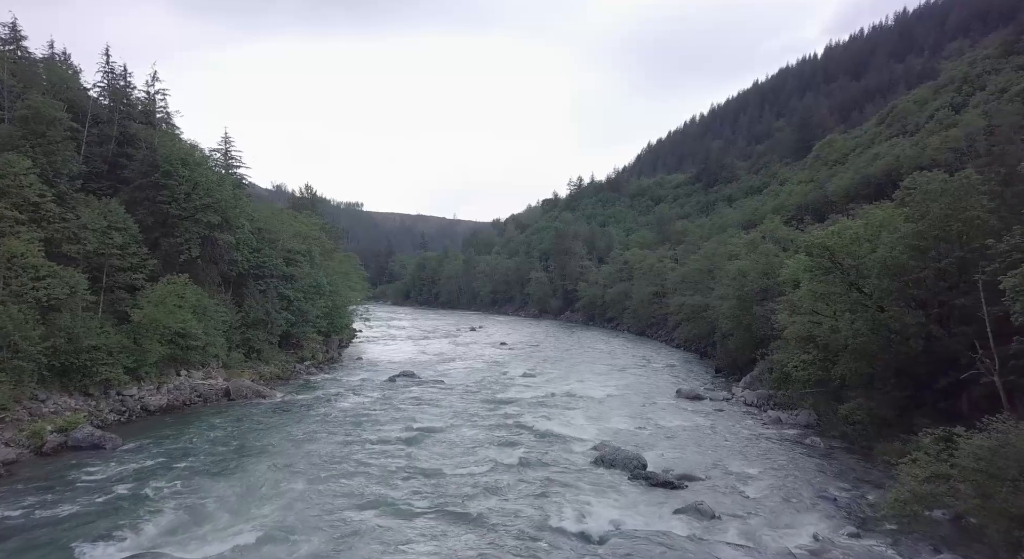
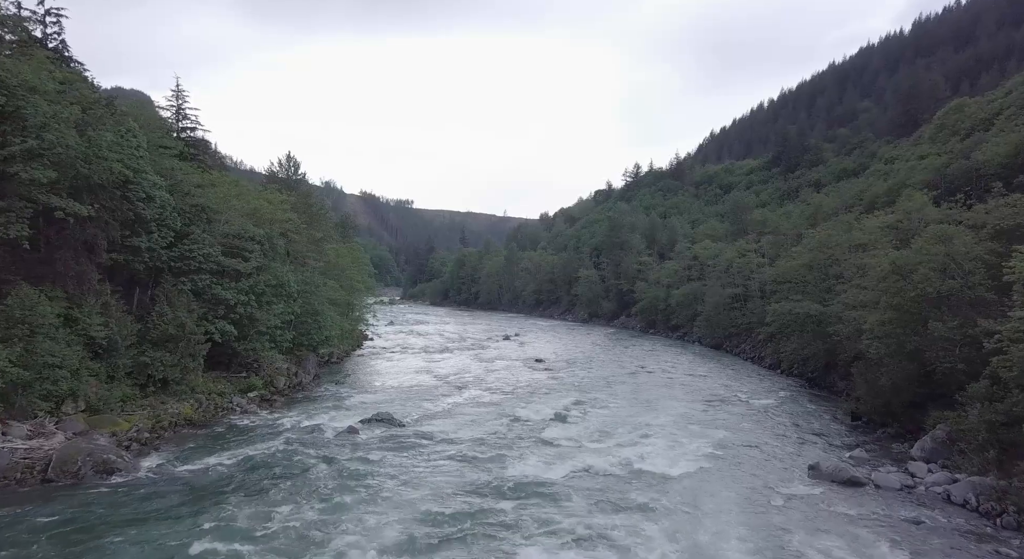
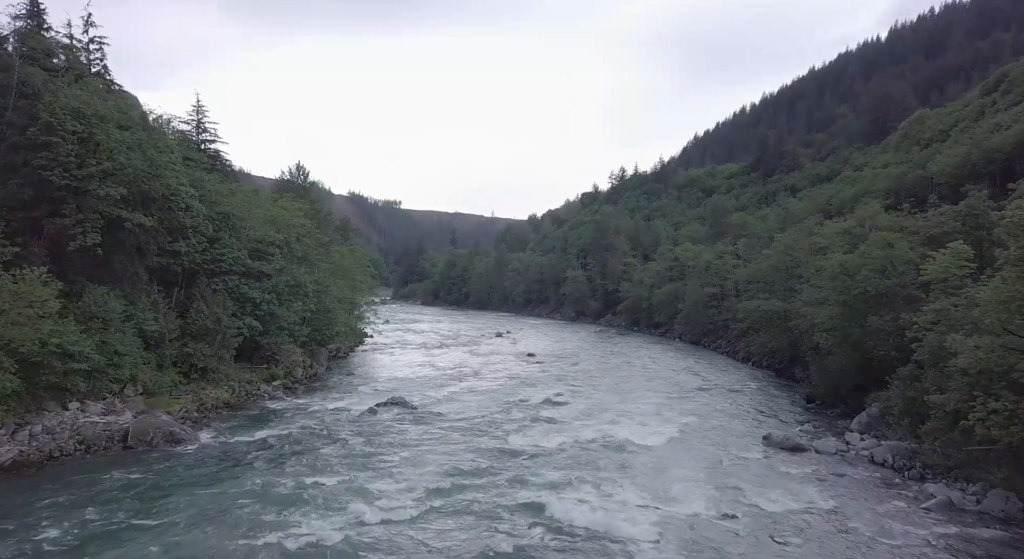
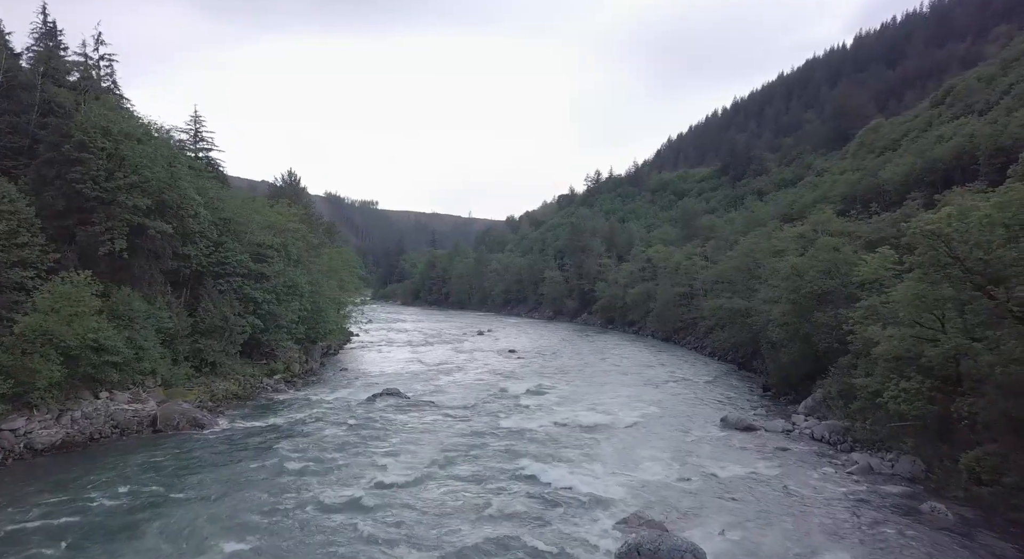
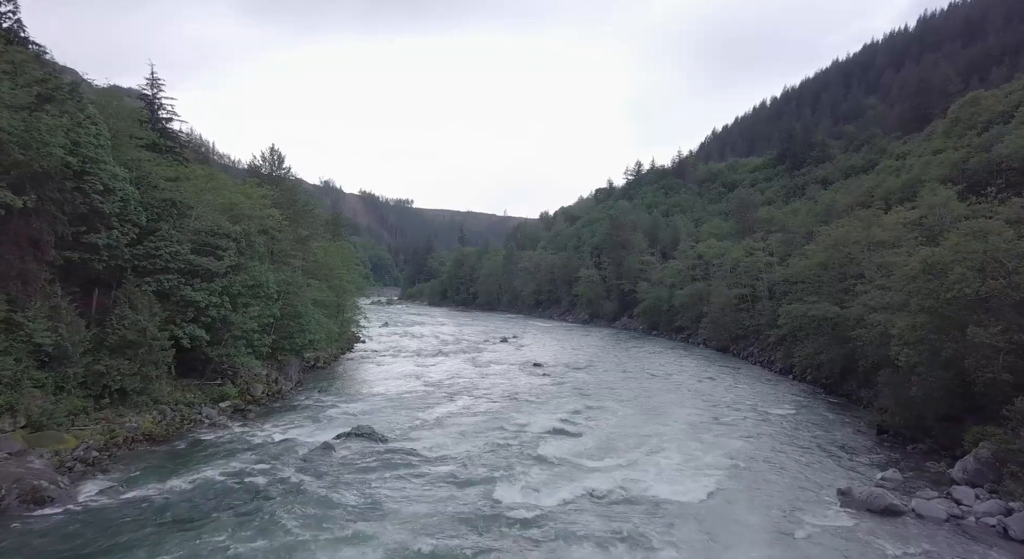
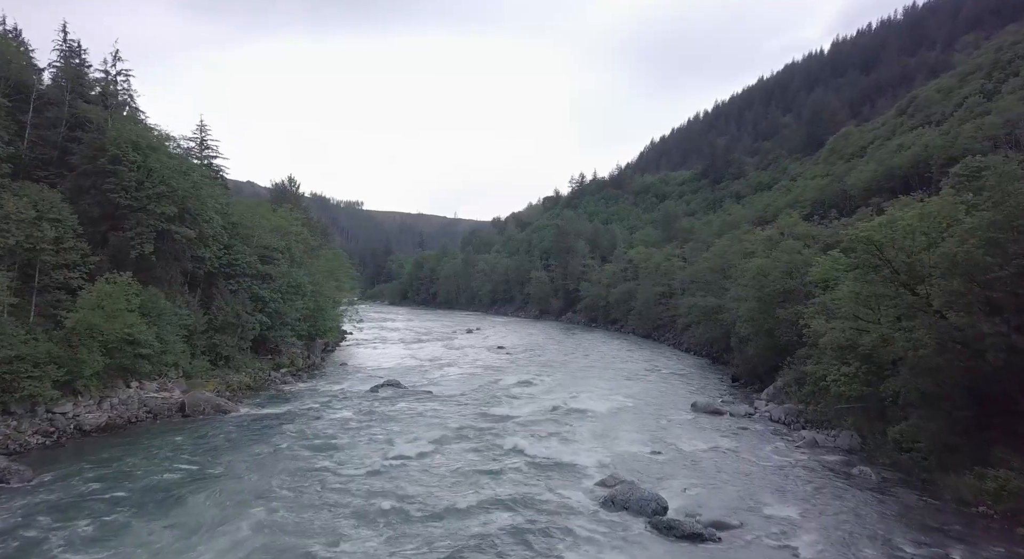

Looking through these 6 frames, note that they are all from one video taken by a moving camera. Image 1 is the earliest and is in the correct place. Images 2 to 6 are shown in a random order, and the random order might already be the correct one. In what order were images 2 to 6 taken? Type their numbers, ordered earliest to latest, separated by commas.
6, 4, 3, 2, 5
